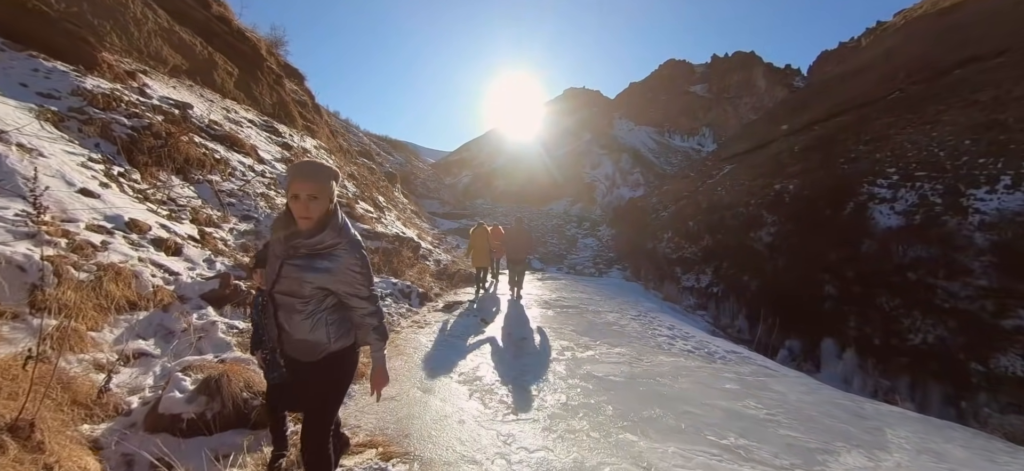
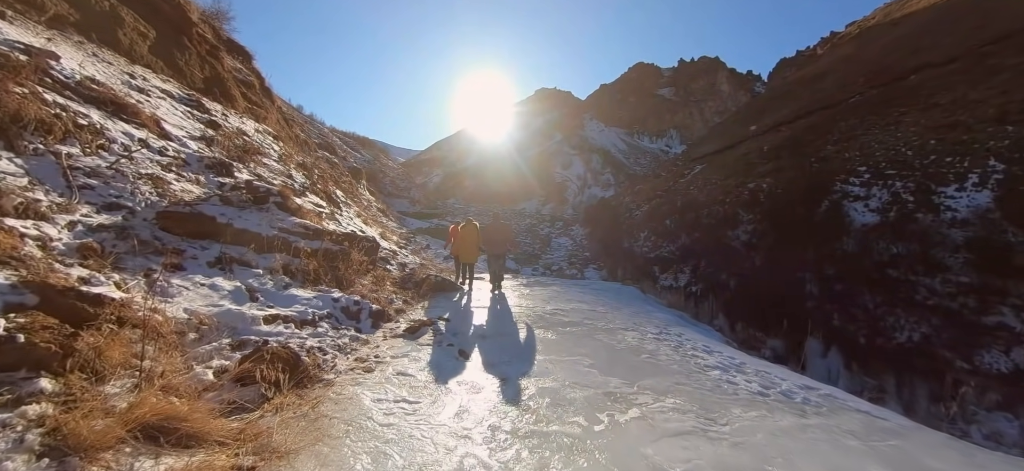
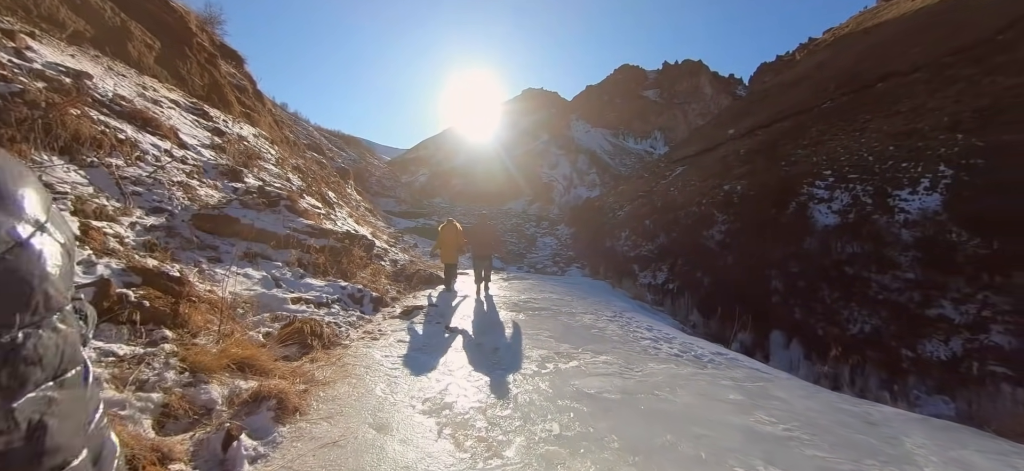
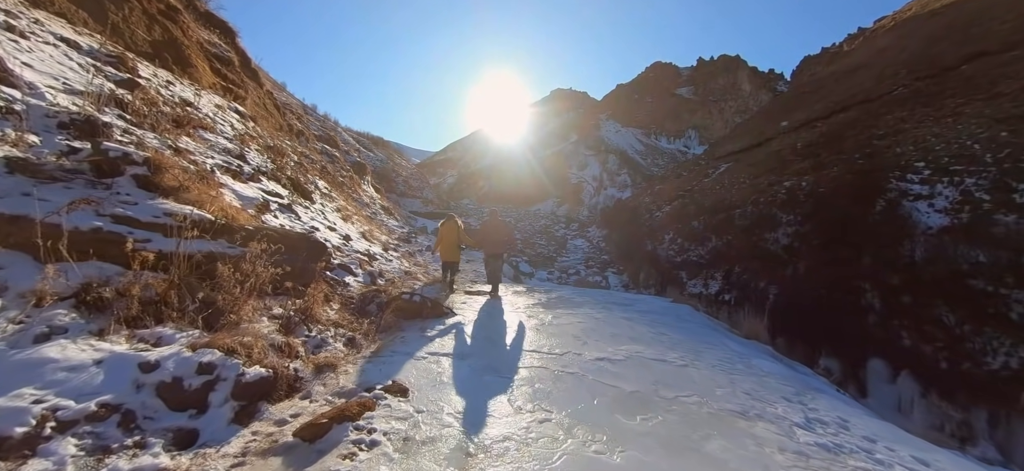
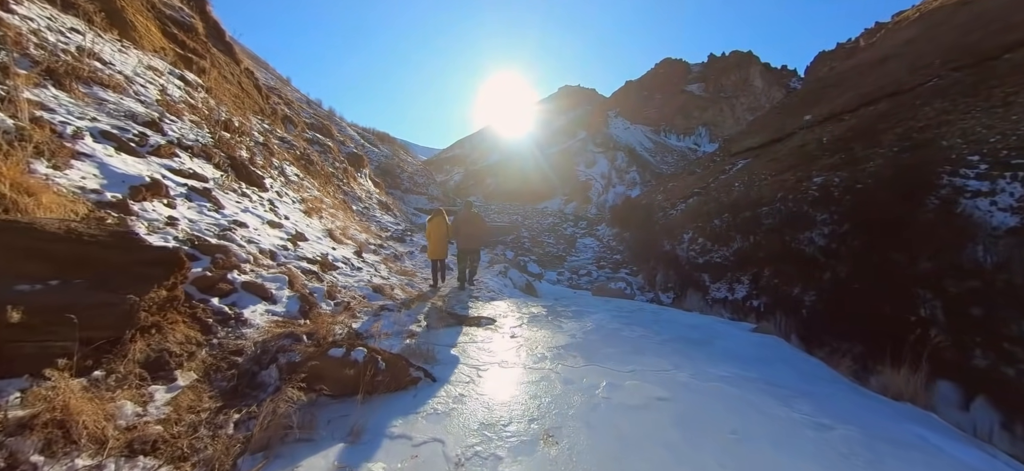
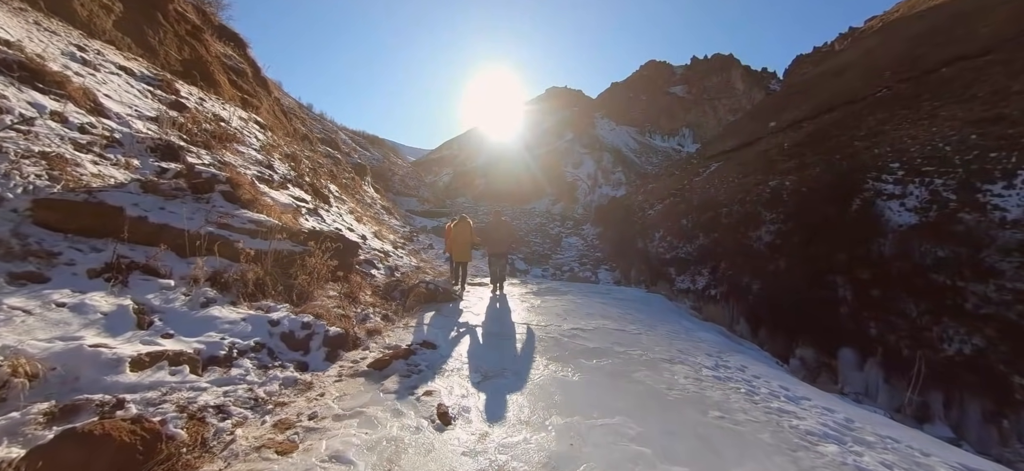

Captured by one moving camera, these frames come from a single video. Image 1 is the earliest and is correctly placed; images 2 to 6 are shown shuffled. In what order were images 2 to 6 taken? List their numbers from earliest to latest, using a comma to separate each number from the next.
3, 2, 6, 4, 5
